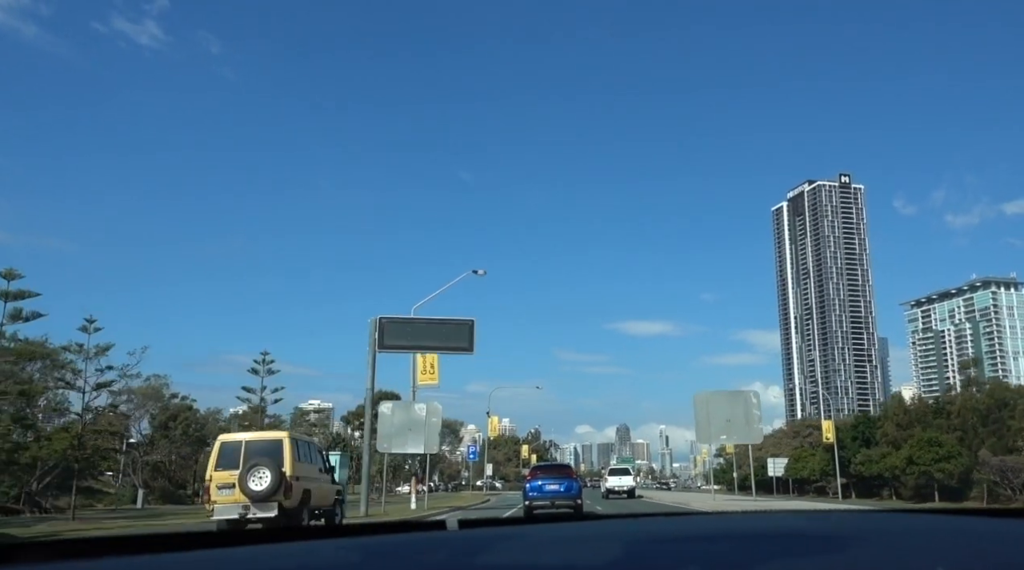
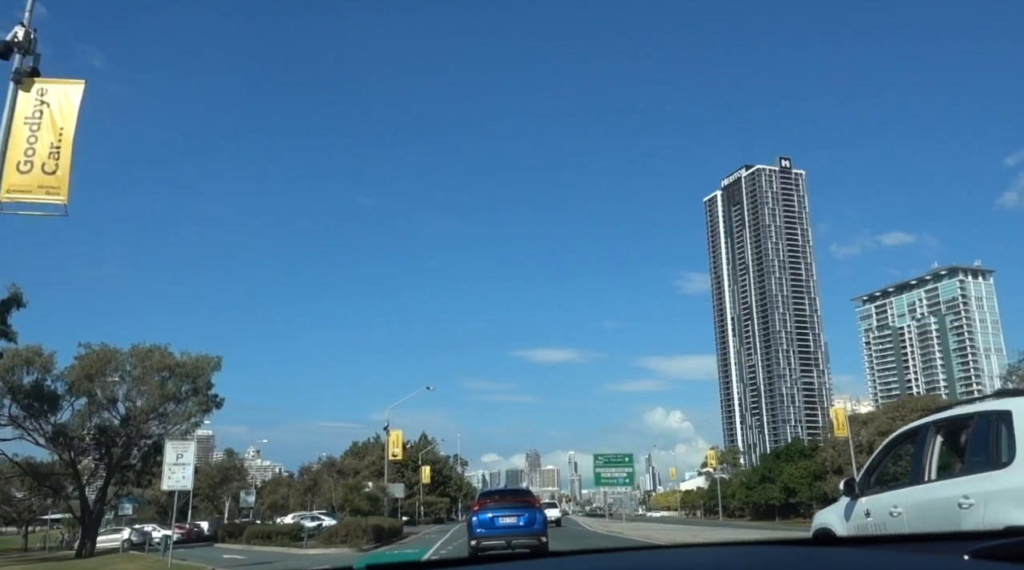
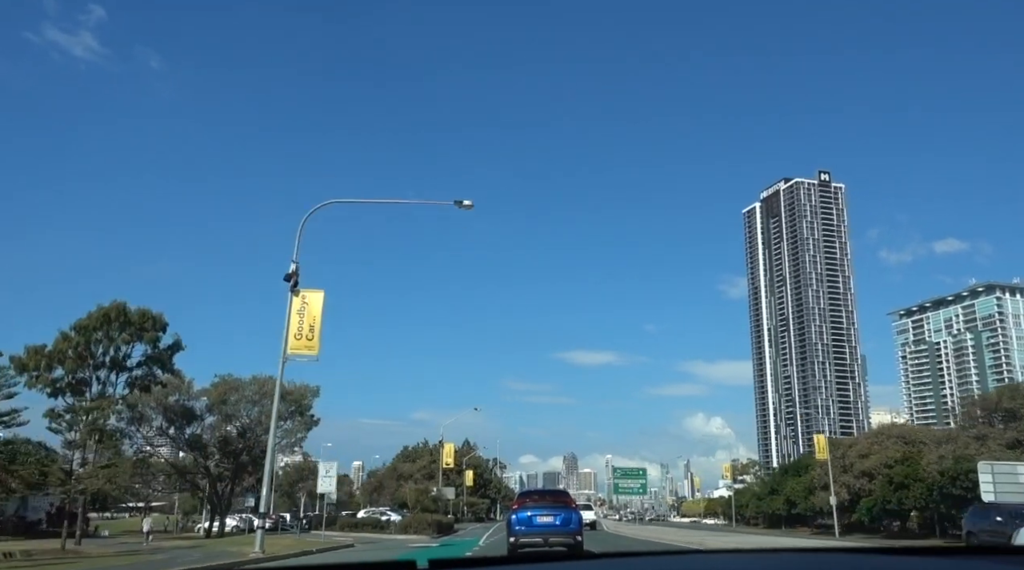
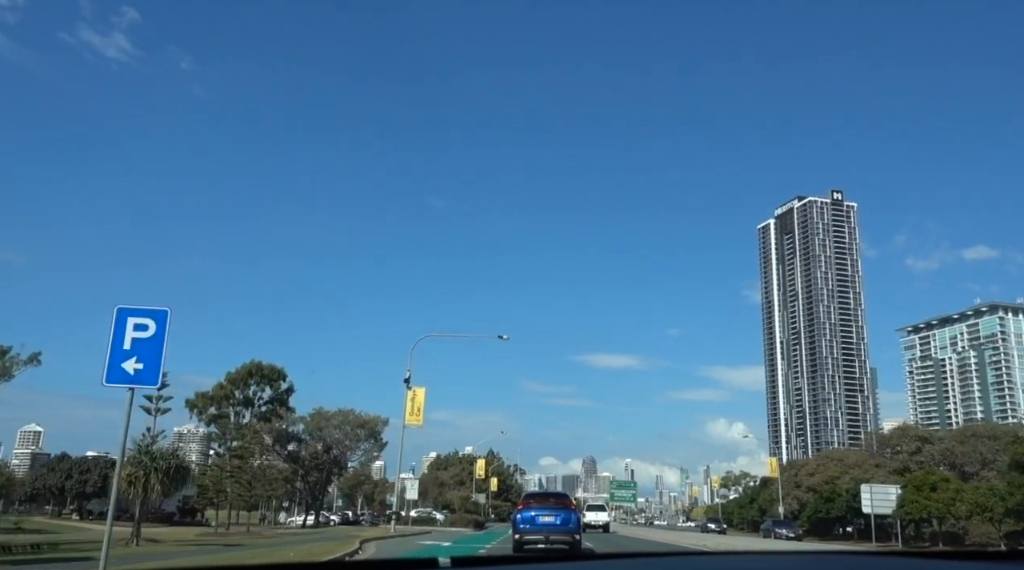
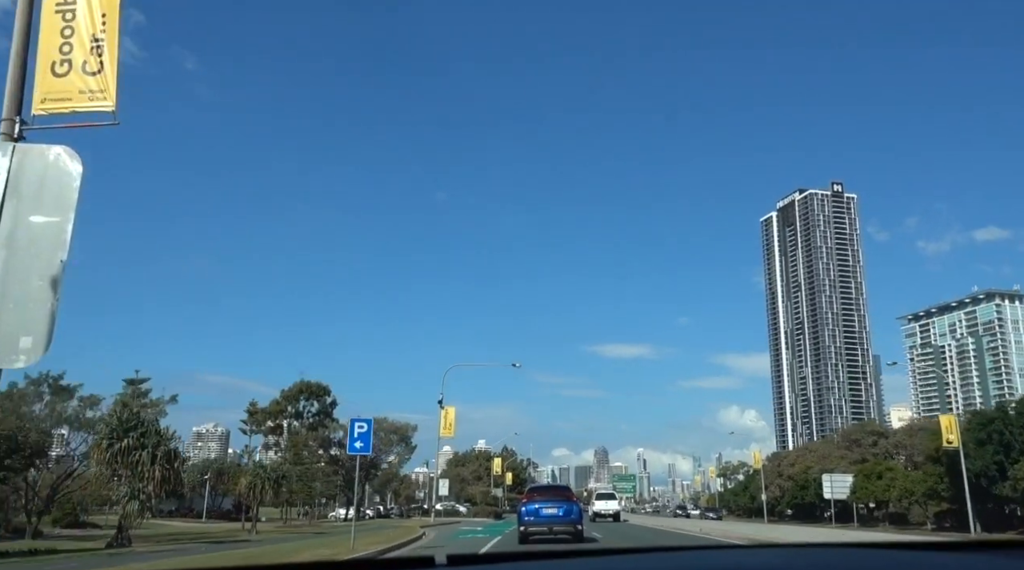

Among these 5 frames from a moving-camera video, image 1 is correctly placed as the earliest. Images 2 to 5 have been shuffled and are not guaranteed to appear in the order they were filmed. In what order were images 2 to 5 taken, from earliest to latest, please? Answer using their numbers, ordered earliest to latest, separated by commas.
5, 4, 3, 2
